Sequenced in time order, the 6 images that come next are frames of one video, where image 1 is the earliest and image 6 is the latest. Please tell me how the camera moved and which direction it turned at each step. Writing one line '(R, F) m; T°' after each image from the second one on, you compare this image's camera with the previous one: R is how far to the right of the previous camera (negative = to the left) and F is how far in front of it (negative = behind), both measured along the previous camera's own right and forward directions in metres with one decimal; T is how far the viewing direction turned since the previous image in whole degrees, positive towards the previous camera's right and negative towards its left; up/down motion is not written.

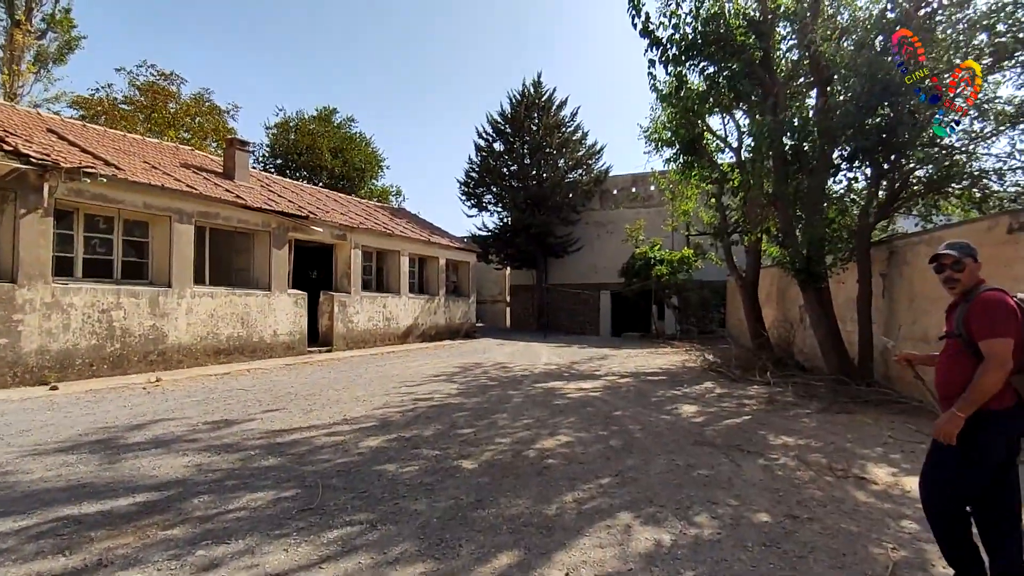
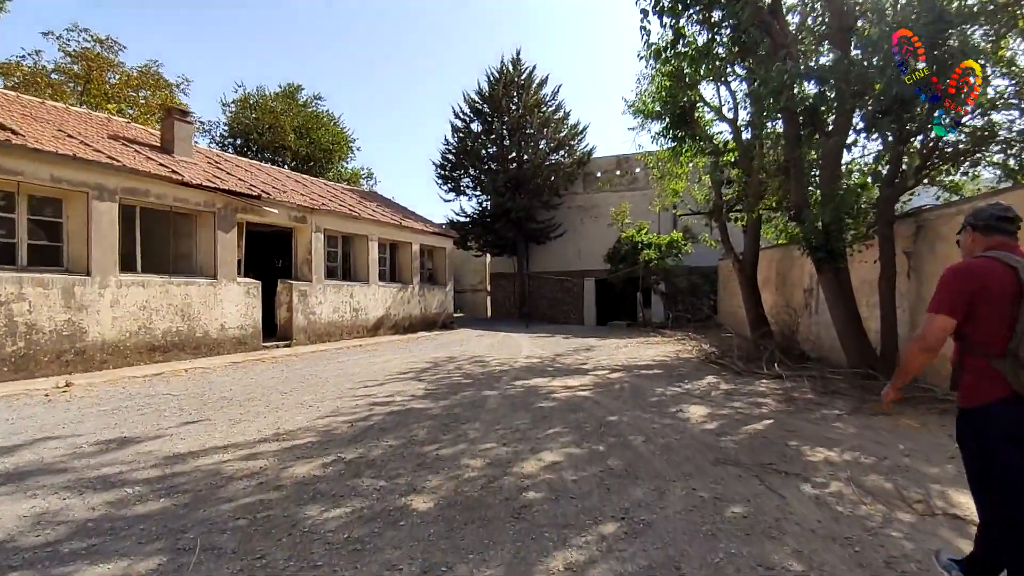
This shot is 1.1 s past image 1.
(+0.1, +1.1) m; +2°
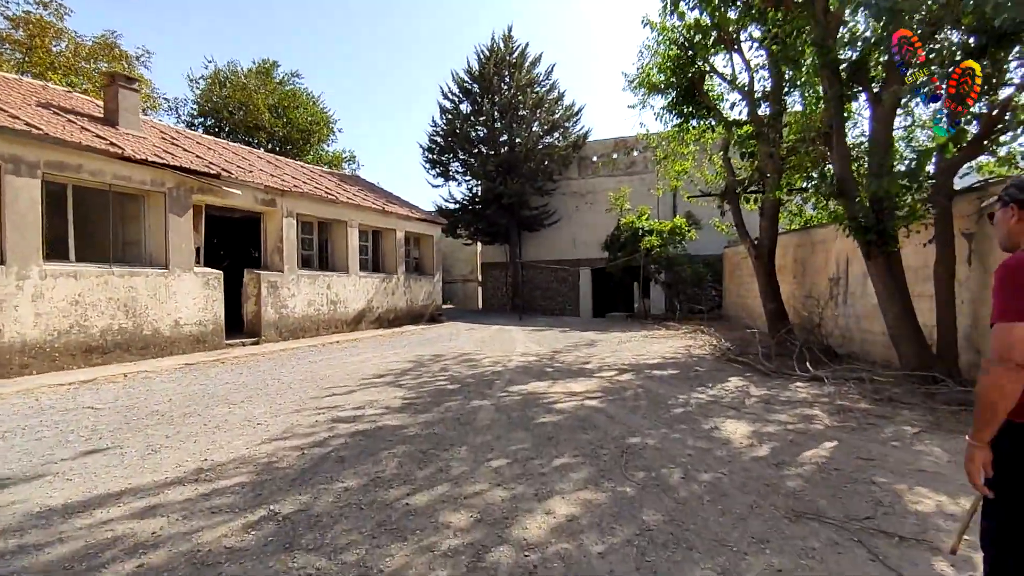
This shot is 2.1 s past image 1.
(0.0, +1.1) m; +1°
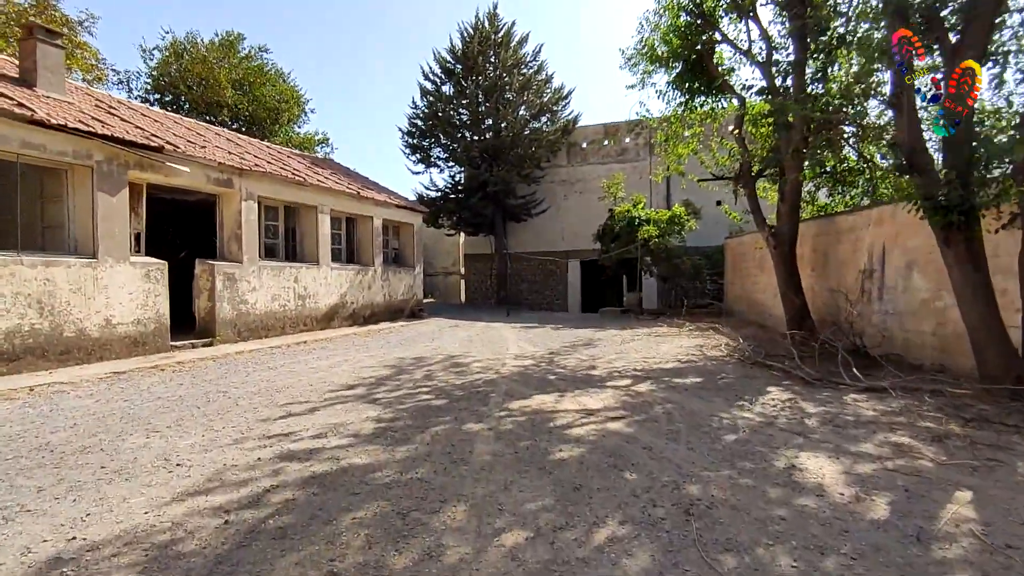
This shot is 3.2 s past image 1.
(-0.2, +1.2) m; +2°
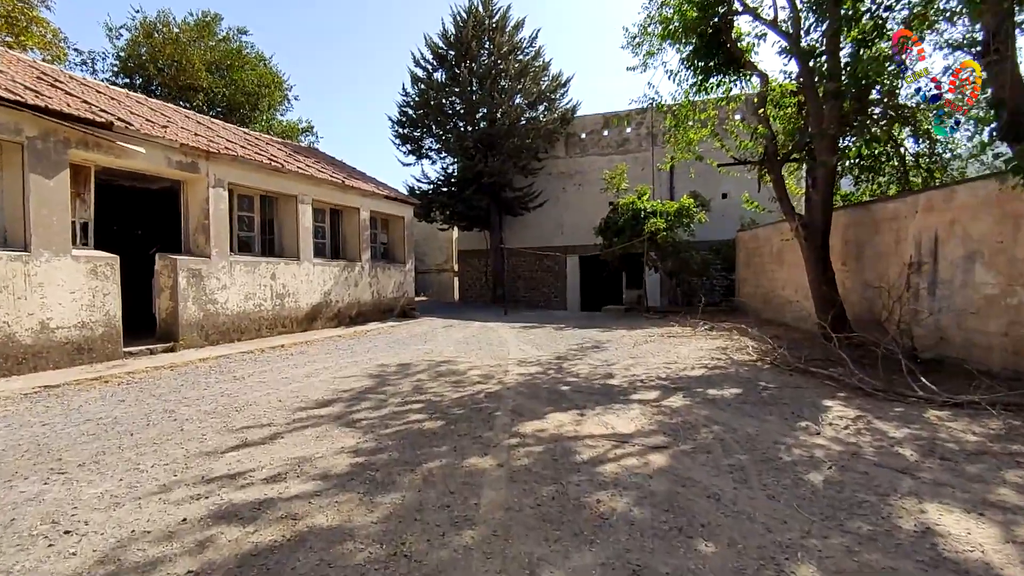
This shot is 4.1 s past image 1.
(-0.1, +1.0) m; +1°
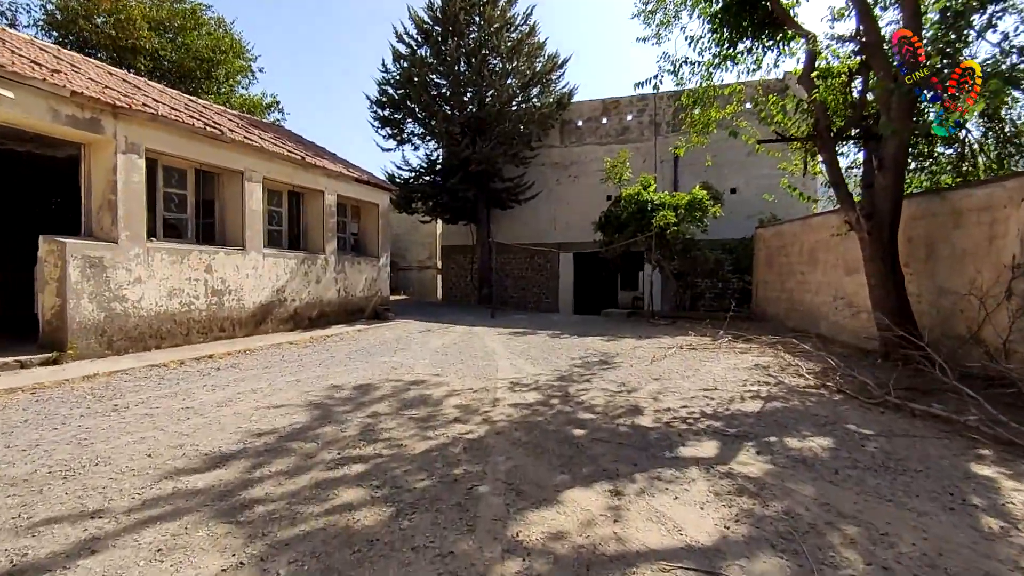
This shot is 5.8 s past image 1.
(-0.1, +1.8) m; +1°
